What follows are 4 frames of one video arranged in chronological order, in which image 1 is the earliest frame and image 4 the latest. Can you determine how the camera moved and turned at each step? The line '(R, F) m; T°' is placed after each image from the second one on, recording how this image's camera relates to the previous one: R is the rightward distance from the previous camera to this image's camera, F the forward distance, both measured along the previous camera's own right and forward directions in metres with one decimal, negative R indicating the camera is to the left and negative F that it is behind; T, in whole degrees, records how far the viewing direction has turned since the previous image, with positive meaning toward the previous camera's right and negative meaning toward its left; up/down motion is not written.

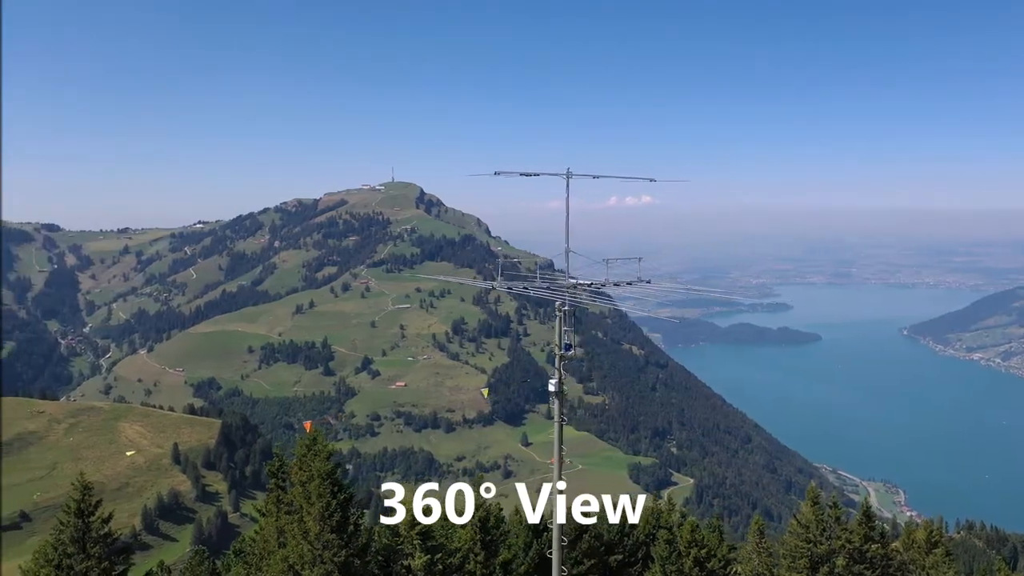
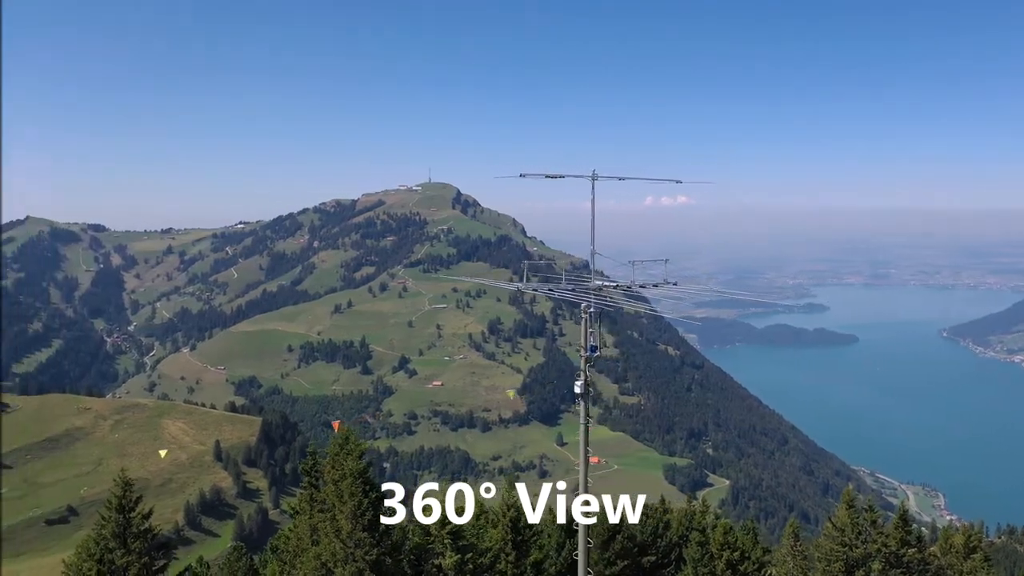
(+1.4, -1.1) m; -3°
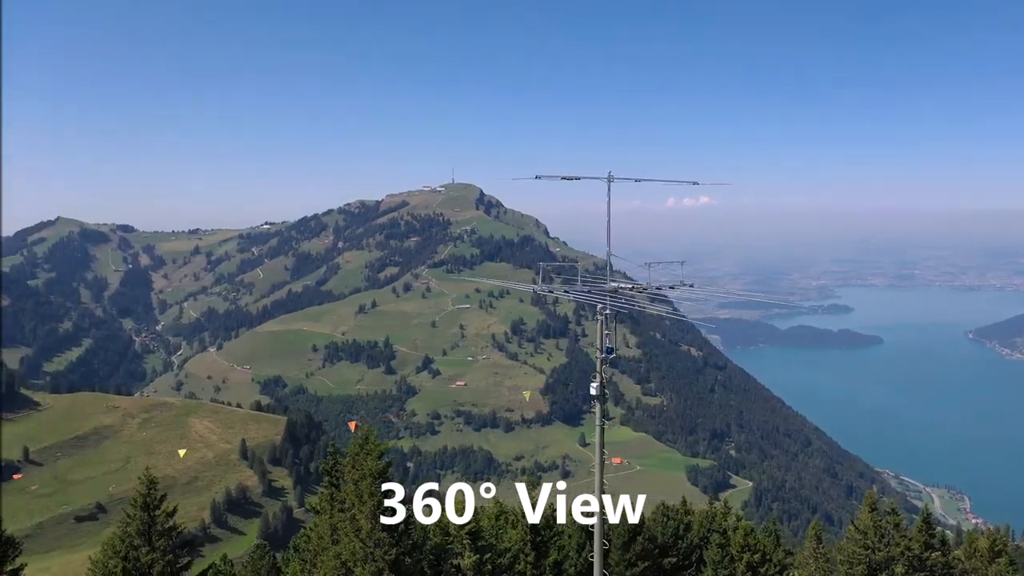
(+0.8, -0.8) m; -2°
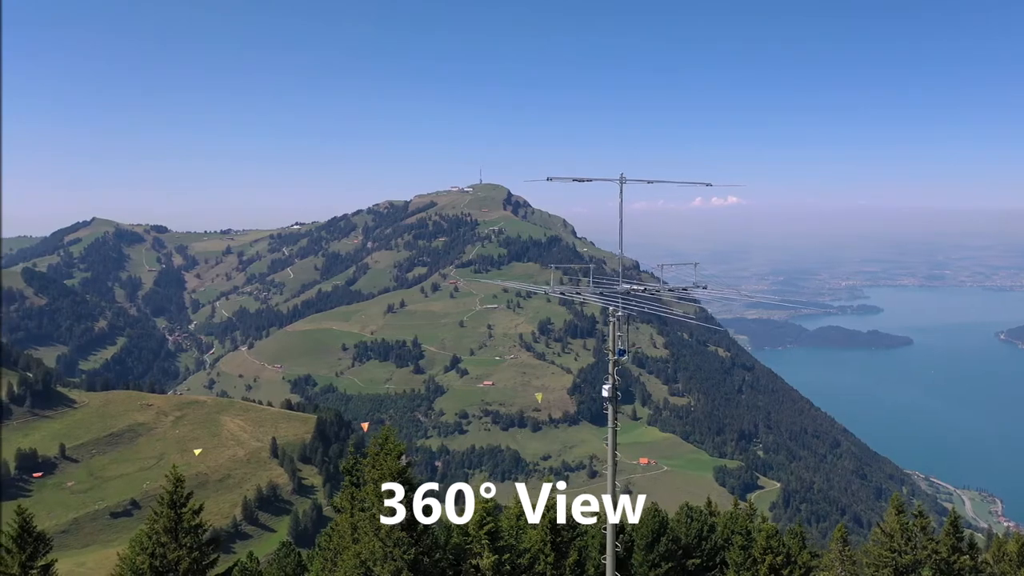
(+2.5, -0.3) m; -2°
